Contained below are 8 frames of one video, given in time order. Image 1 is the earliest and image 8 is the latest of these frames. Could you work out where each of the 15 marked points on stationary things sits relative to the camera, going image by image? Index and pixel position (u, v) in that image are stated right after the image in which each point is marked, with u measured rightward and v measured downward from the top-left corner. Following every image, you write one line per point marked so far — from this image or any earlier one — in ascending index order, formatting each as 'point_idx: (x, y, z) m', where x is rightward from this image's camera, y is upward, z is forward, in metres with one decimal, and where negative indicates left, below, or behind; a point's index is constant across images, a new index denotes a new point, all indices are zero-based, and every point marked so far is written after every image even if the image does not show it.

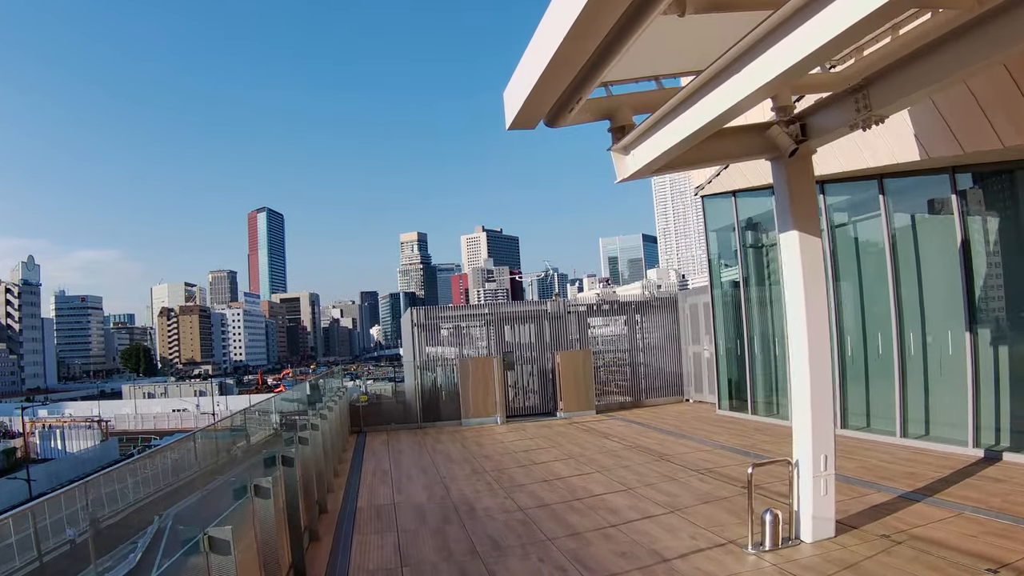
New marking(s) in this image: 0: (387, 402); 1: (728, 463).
0: (-3.5, -3.0, +16.9) m
1: (+3.6, -2.9, +10.1) m
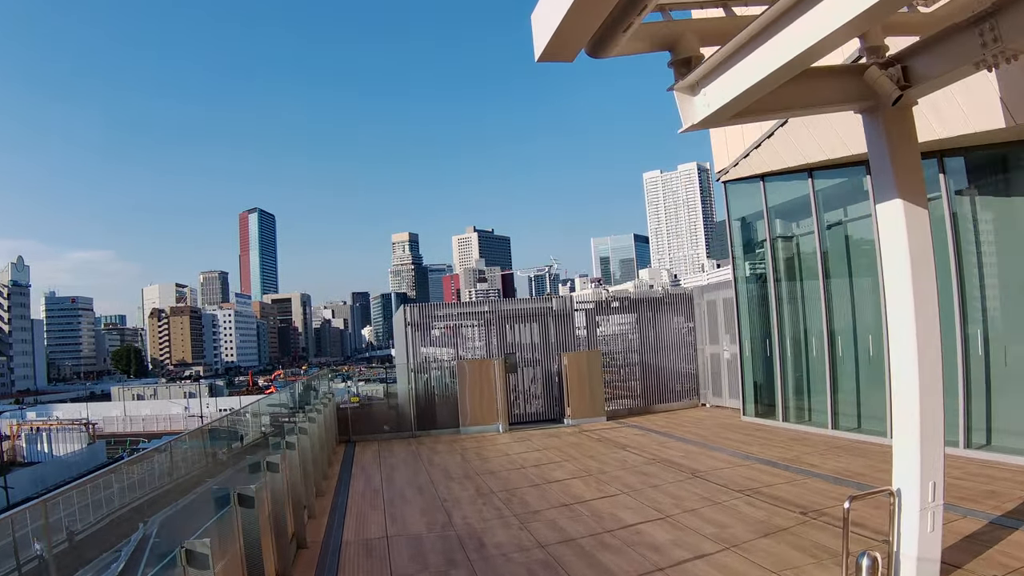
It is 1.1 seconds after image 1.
0: (-3.4, -2.9, +15.4) m
1: (+3.7, -2.8, +8.7) m
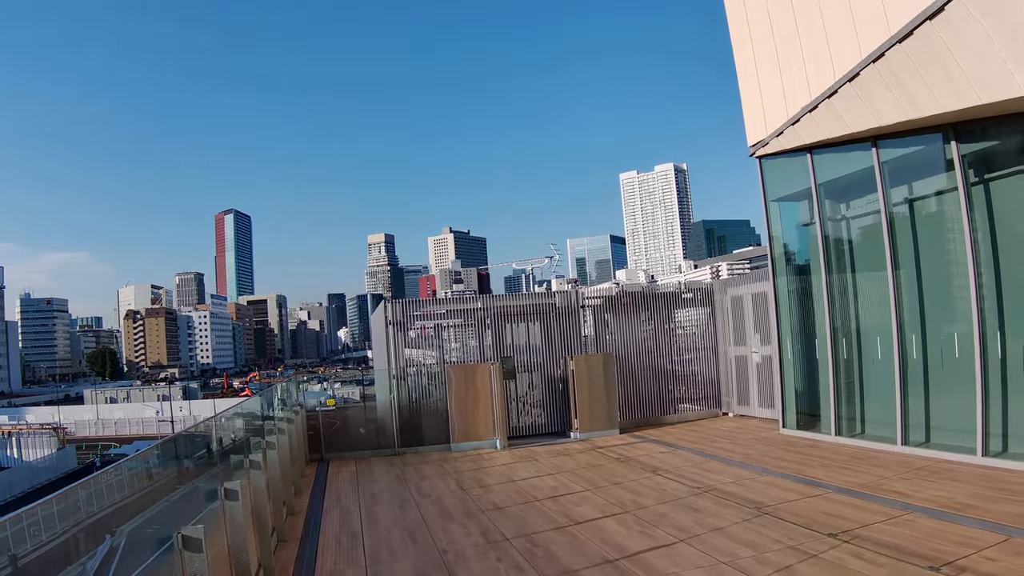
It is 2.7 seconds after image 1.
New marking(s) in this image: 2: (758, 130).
0: (-3.4, -2.8, +13.3) m
1: (+4.0, -2.6, +6.9) m
2: (+4.6, +3.0, +11.6) m
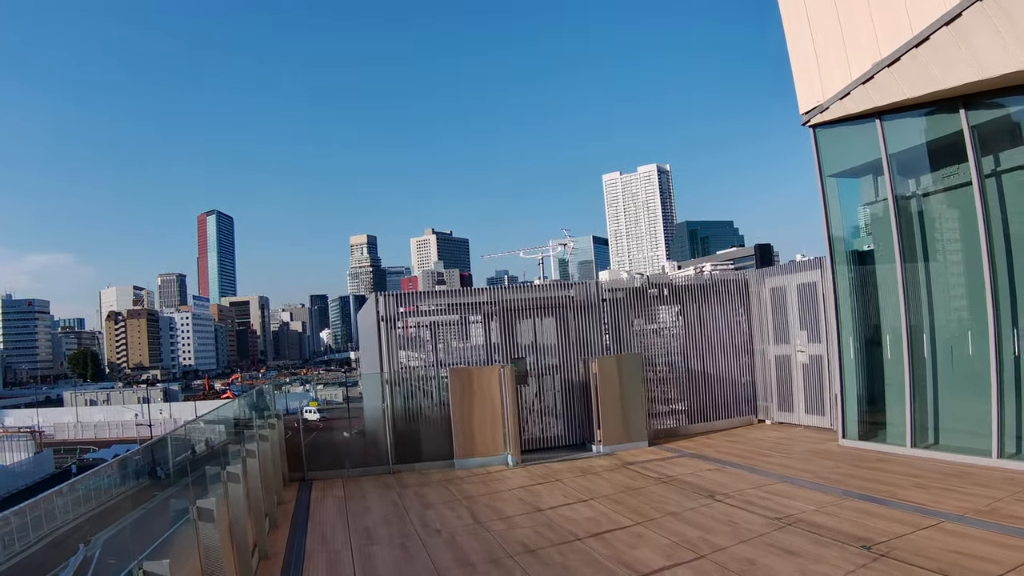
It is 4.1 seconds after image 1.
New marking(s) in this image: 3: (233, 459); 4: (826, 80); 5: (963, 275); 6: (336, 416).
0: (-3.2, -2.6, +11.5) m
1: (+4.4, -2.5, +5.3) m
2: (+4.8, +3.1, +10.0) m
3: (-3.4, -2.1, +7.3) m
4: (+5.0, +3.3, +9.7) m
5: (+6.4, +0.2, +8.7) m
6: (-3.3, -2.5, +11.5) m
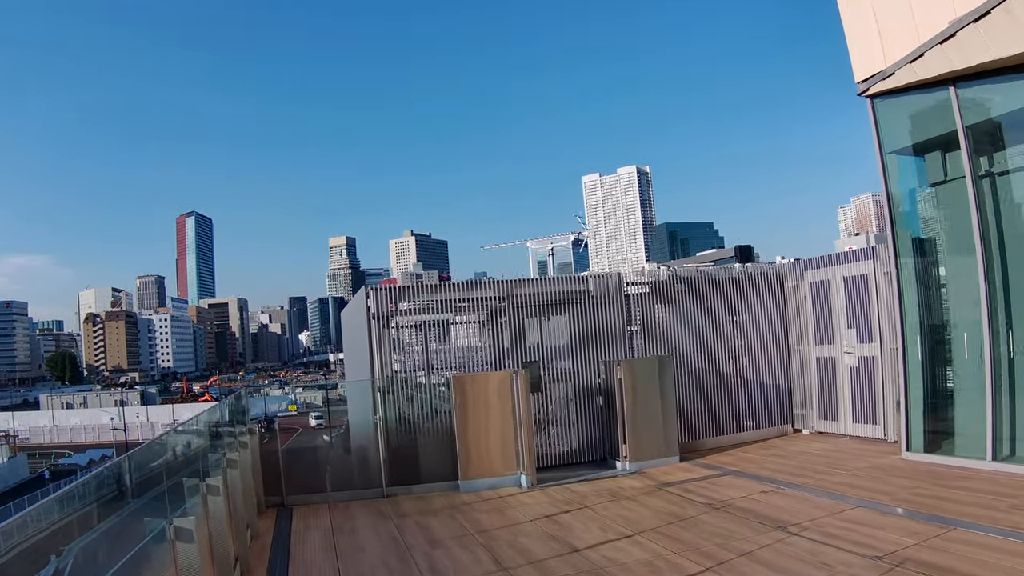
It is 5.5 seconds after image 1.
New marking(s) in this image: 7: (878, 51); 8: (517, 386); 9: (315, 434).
0: (-3.0, -2.6, +10.0) m
1: (+4.8, -2.3, +4.0) m
2: (+5.0, +3.2, +8.8) m
3: (-3.1, -2.0, +5.8) m
4: (+5.2, +3.4, +8.5) m
5: (+6.7, +0.3, +7.5) m
6: (-3.1, -2.4, +9.9) m
7: (+5.2, +3.4, +8.7) m
8: (0.0, -1.6, +9.9) m
9: (-3.2, -2.4, +9.9) m
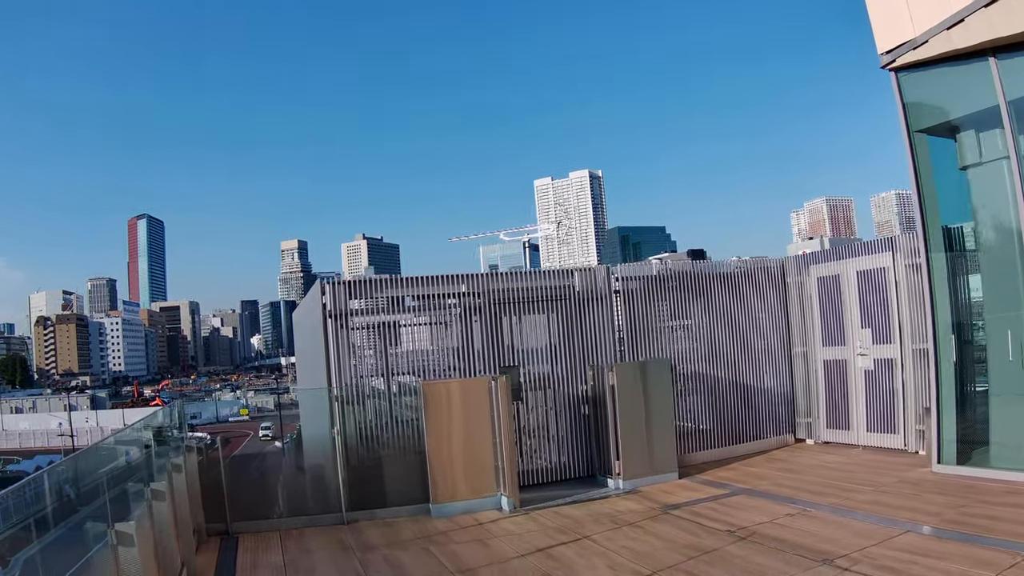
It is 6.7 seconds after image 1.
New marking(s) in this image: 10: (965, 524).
0: (-3.3, -2.5, +8.4) m
1: (+4.9, -2.2, +3.1) m
2: (+4.9, +3.3, +7.9) m
3: (-3.0, -1.9, +4.3) m
4: (+5.1, +3.5, +7.6) m
5: (+6.6, +0.4, +6.7) m
6: (-3.4, -2.3, +8.4) m
7: (+5.0, +3.4, +7.8) m
8: (-0.2, -1.5, +8.6) m
9: (-3.5, -2.3, +8.4) m
10: (+4.6, -2.4, +6.2) m
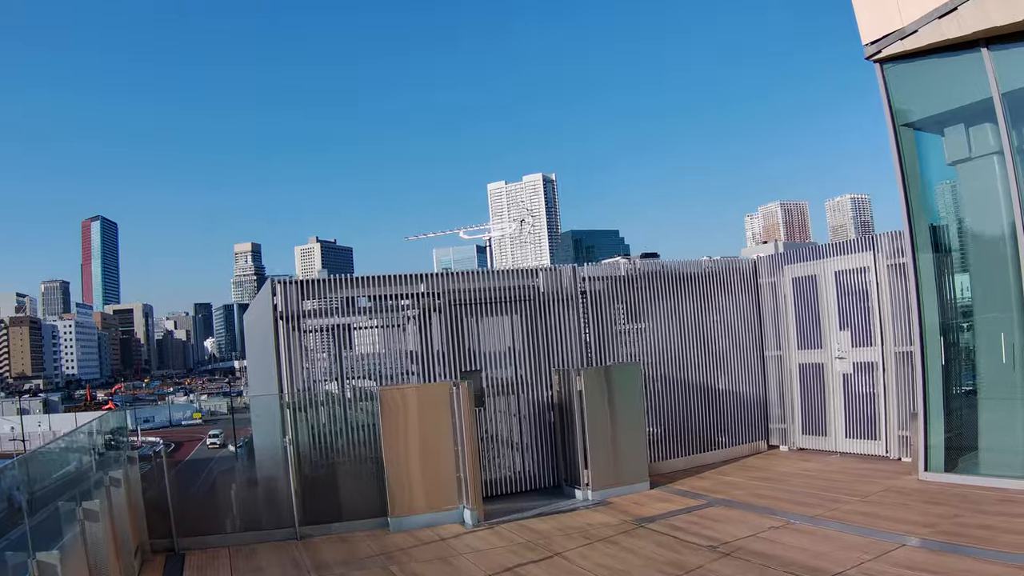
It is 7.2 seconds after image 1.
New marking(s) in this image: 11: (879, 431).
0: (-3.7, -2.3, +7.5) m
1: (+4.8, -2.2, +2.7) m
2: (+4.5, +3.3, +7.6) m
3: (-3.2, -1.7, +3.4) m
4: (+4.7, +3.5, +7.3) m
5: (+6.3, +0.4, +6.5) m
6: (-3.8, -2.2, +7.5) m
7: (+4.7, +3.4, +7.5) m
8: (-0.7, -1.4, +7.9) m
9: (-3.9, -2.2, +7.5) m
10: (+4.3, -2.4, +5.8) m
11: (+5.2, -2.0, +8.6) m
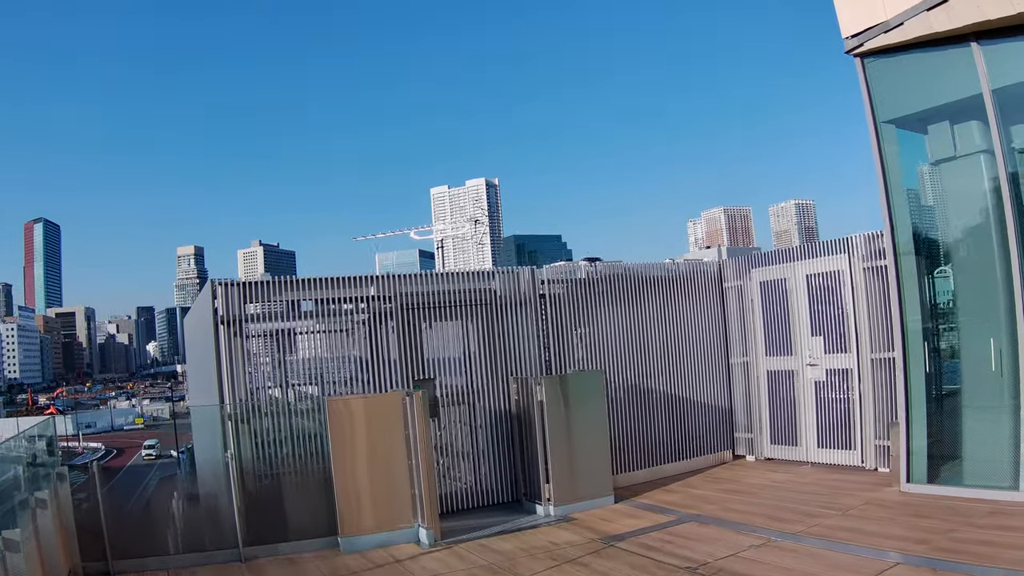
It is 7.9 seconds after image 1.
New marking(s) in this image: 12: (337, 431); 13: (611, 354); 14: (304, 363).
0: (-4.1, -2.2, +6.6) m
1: (+4.7, -2.1, +2.4) m
2: (+4.1, +3.3, +7.3) m
3: (-3.3, -1.6, +2.5) m
4: (+4.4, +3.5, +7.1) m
5: (+5.9, +0.4, +6.3) m
6: (-4.2, -2.1, +6.6) m
7: (+4.3, +3.4, +7.3) m
8: (-1.1, -1.4, +7.2) m
9: (-4.3, -2.1, +6.5) m
10: (+4.0, -2.4, +5.4) m
11: (+4.6, -2.1, +8.3) m
12: (-2.0, -1.6, +7.0) m
13: (+1.5, -1.0, +9.2) m
14: (-2.5, -0.9, +7.8) m
